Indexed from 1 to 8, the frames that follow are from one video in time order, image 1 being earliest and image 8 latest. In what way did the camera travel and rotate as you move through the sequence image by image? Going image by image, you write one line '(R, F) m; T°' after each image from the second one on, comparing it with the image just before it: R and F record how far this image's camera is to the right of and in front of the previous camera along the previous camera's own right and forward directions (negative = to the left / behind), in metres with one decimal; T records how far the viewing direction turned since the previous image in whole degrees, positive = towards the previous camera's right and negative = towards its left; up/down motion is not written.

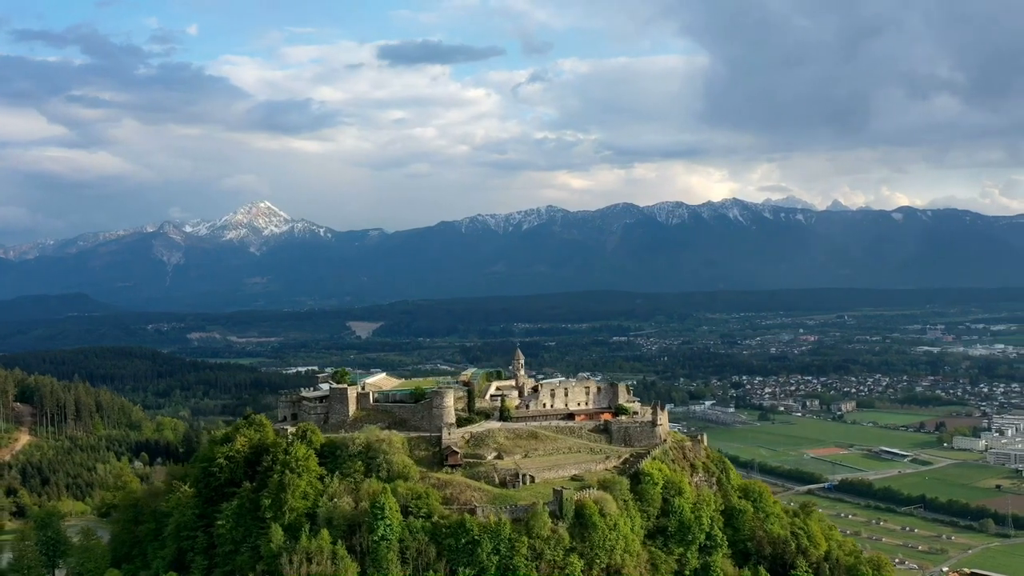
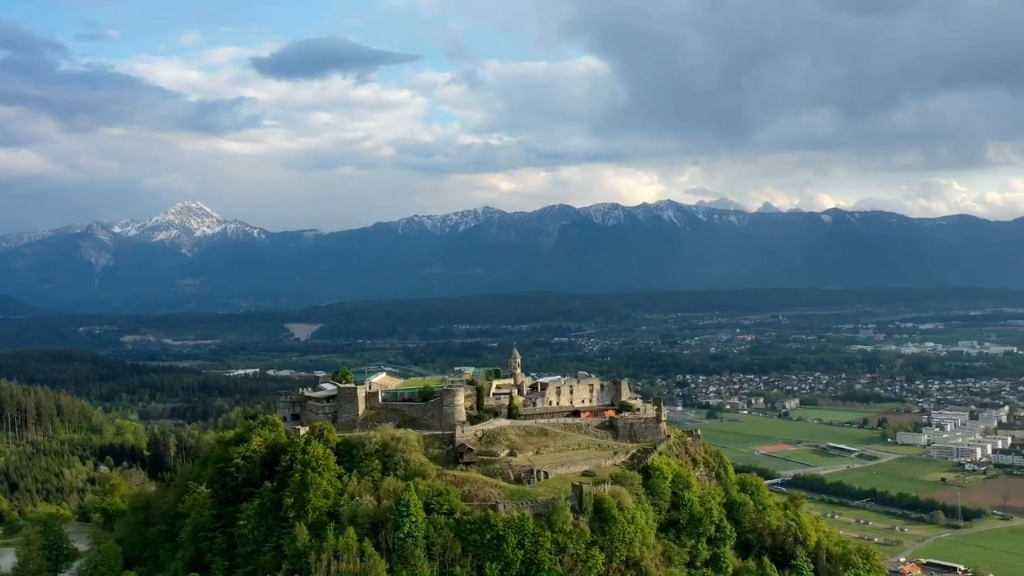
(-1.8, -0.3) m; +4°
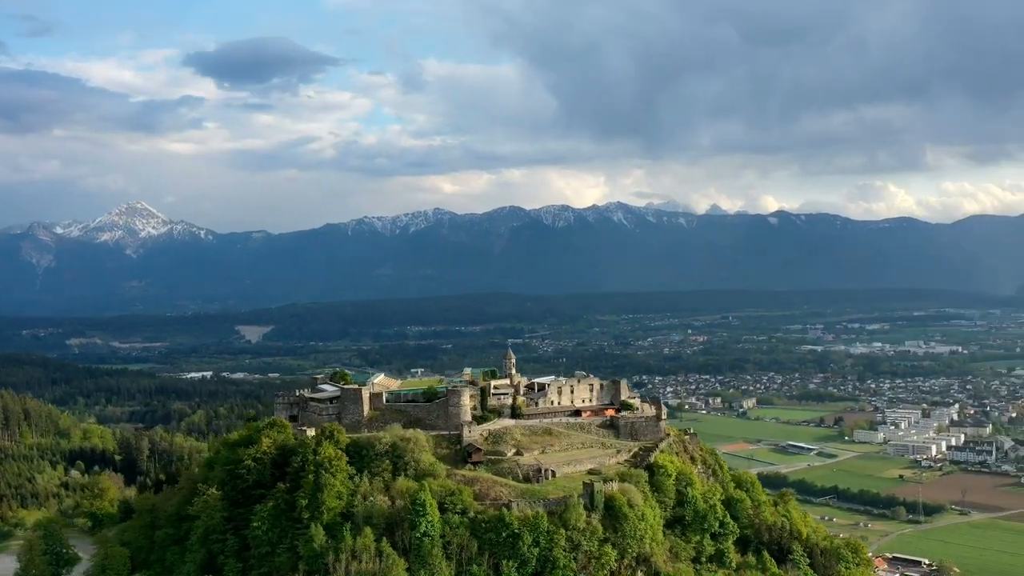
(-1.4, -0.2) m; +3°
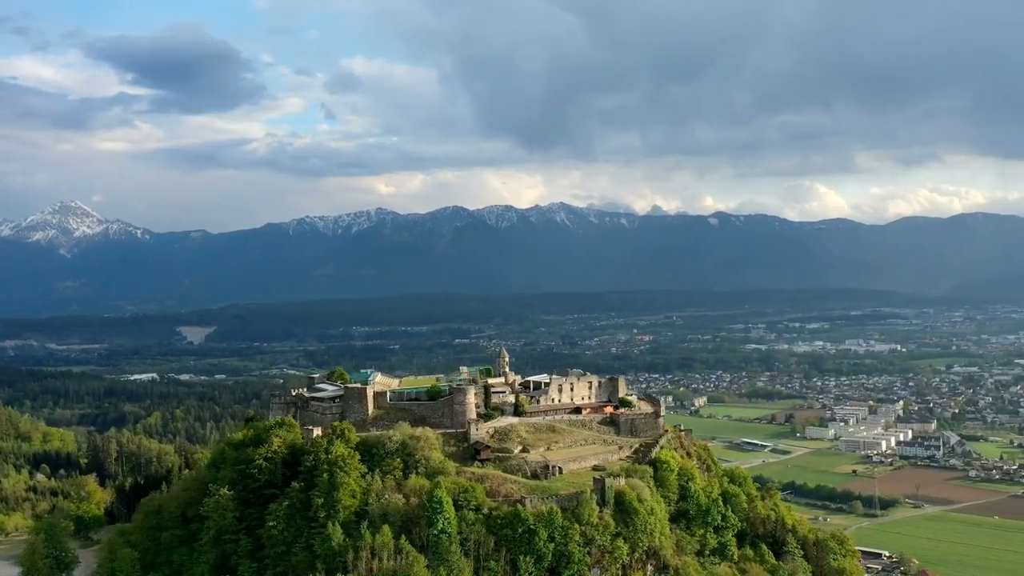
(-1.6, -0.2) m; +3°
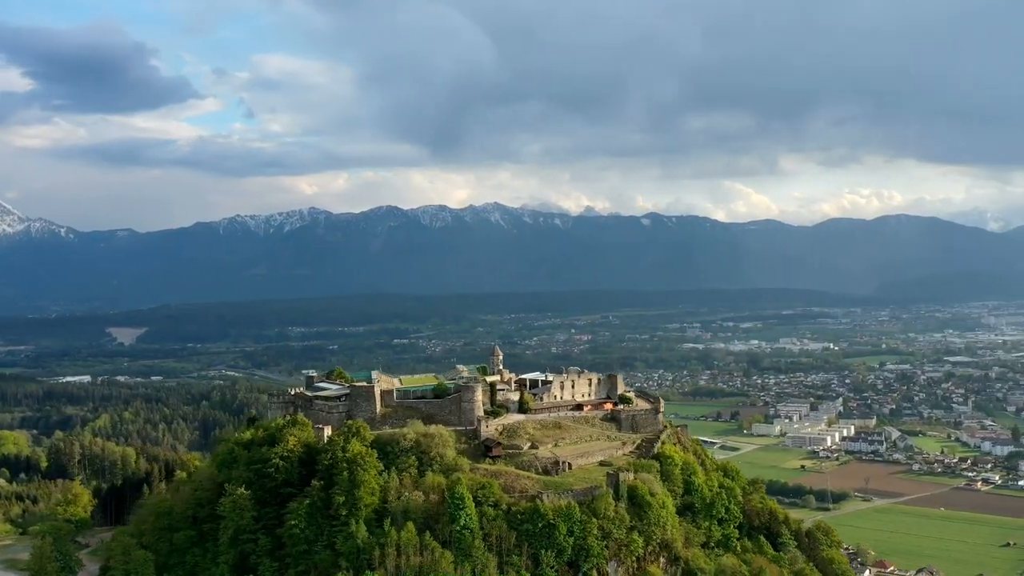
(-1.9, -0.2) m; +4°
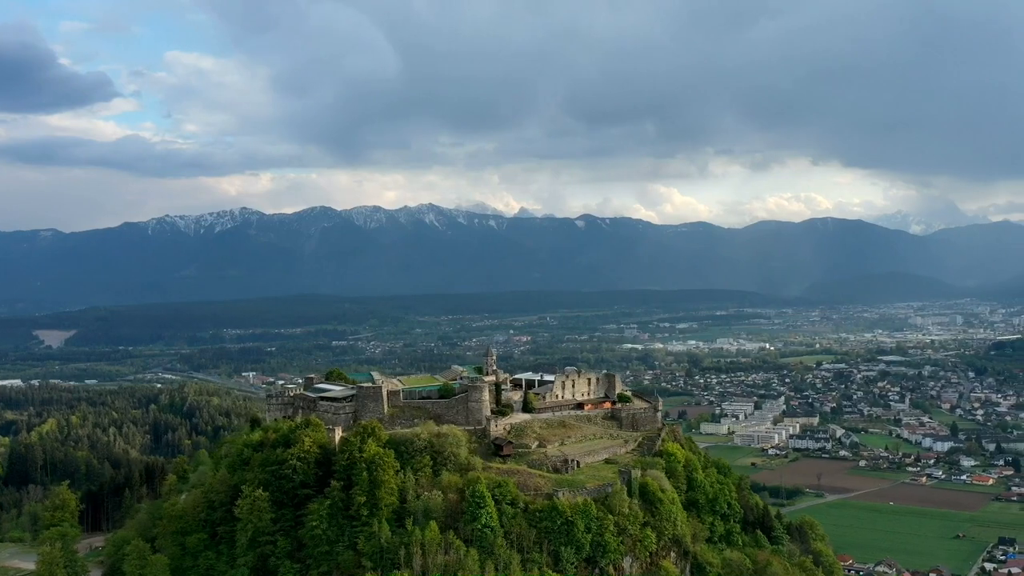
(-1.9, -0.2) m; +4°
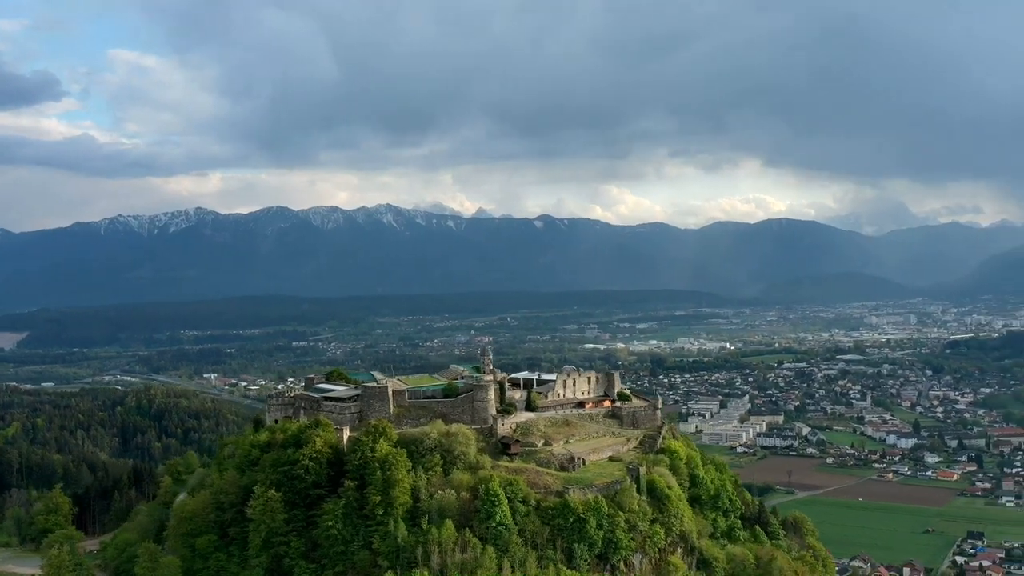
(-1.2, -0.1) m; +2°
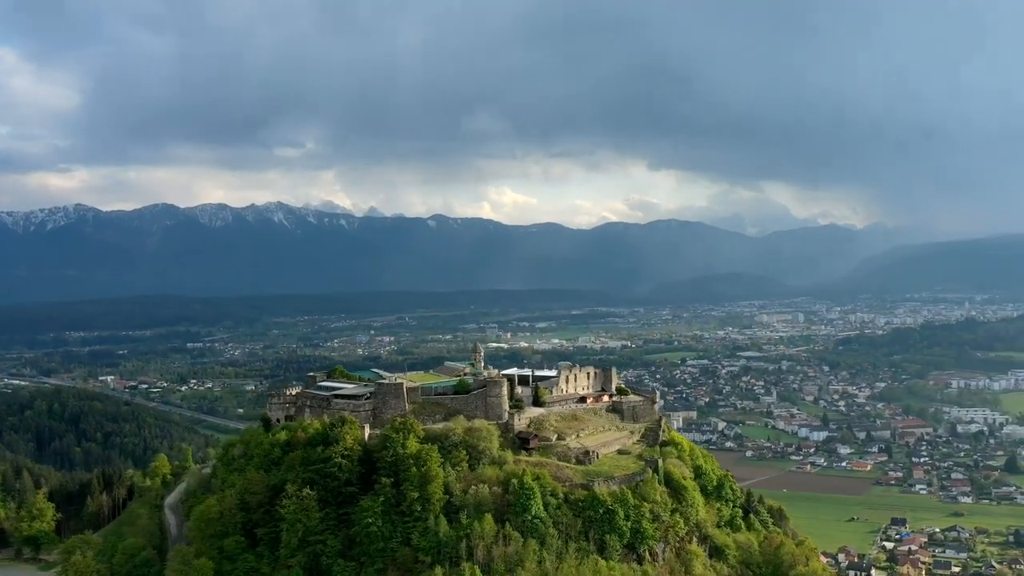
(-3.1, -0.1) m; +6°
